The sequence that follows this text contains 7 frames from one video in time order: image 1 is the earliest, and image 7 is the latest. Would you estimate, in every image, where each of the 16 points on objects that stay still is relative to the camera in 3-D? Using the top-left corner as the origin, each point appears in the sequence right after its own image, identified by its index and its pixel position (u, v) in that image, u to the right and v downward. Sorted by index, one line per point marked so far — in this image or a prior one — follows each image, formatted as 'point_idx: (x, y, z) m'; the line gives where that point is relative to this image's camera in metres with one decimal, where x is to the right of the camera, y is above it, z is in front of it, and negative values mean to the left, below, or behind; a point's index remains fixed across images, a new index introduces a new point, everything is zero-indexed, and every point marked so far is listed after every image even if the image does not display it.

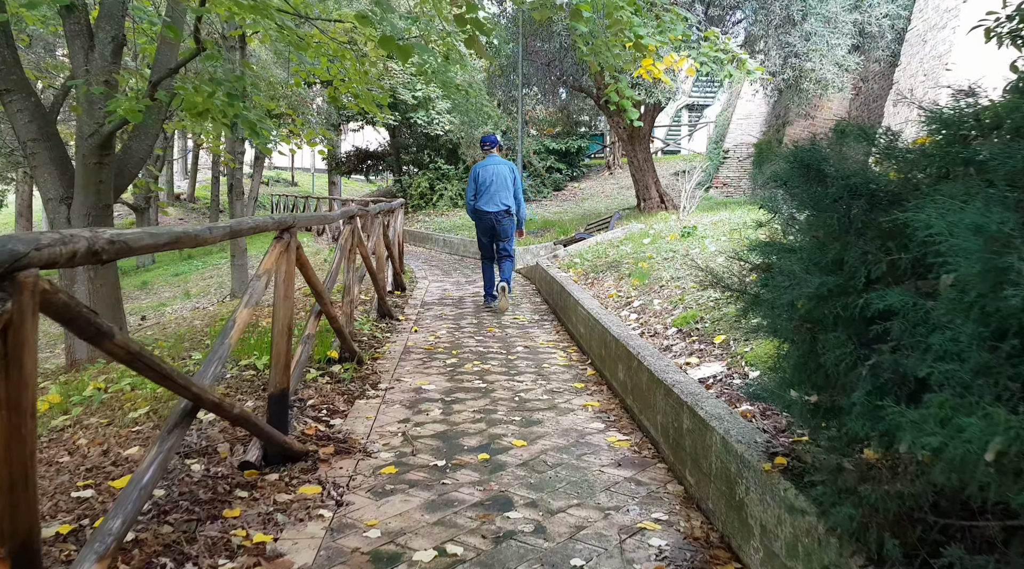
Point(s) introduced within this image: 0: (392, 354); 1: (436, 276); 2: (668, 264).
0: (-0.9, -0.5, +5.8) m
1: (-1.1, +0.1, +11.2) m
2: (+1.3, +0.2, +6.6) m
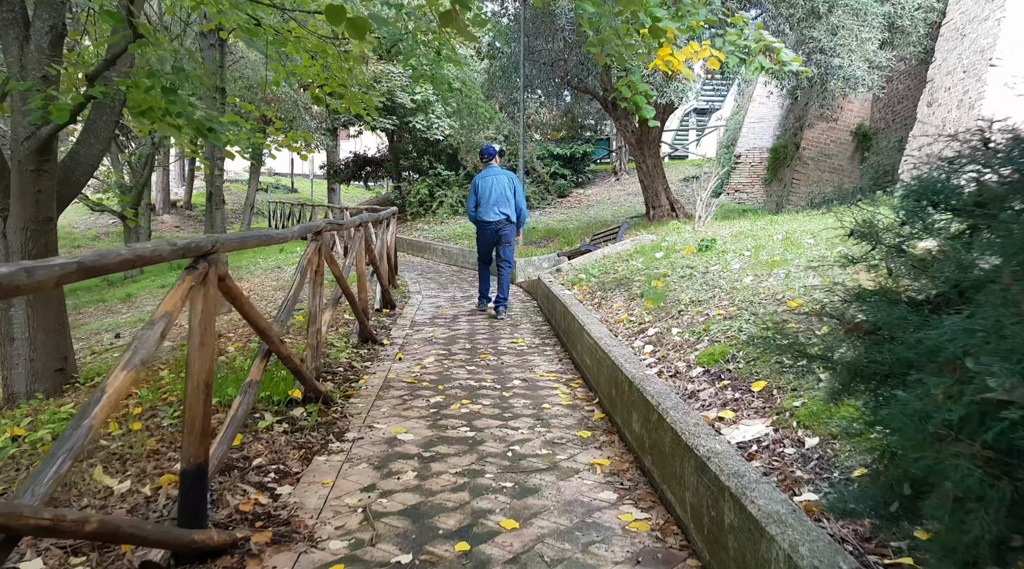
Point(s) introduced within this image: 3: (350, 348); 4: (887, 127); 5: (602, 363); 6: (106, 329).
0: (-0.9, -0.7, +5.0) m
1: (-1.1, -0.1, +10.4) m
2: (+1.3, 0.0, +5.8) m
3: (-1.3, -0.5, +6.2) m
4: (+6.0, +2.5, +12.5) m
5: (+0.5, -0.5, +4.7) m
6: (-6.1, -0.7, +11.6) m
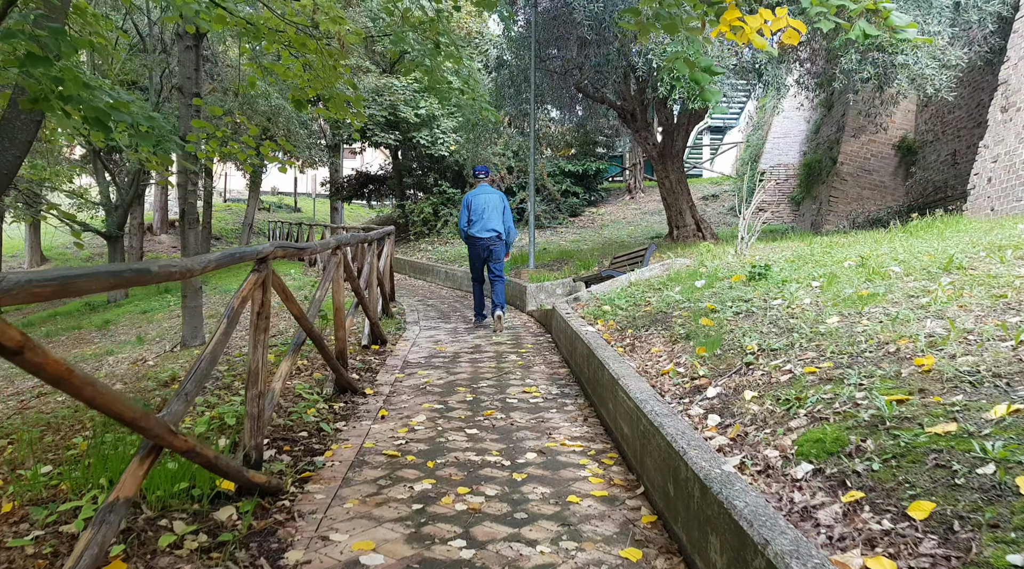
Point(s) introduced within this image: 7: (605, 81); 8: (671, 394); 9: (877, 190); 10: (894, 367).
0: (-0.9, -0.9, +3.8) m
1: (-1.0, -0.4, +9.2) m
2: (+1.4, -0.2, +4.6) m
3: (-1.2, -0.8, +5.0) m
4: (+6.2, +2.1, +11.3) m
5: (+0.6, -0.7, +3.4) m
6: (-6.0, -1.0, +10.4) m
7: (+1.4, +3.0, +11.1) m
8: (+0.8, -0.6, +3.9) m
9: (+5.8, +1.5, +12.4) m
10: (+1.5, -0.3, +3.1) m
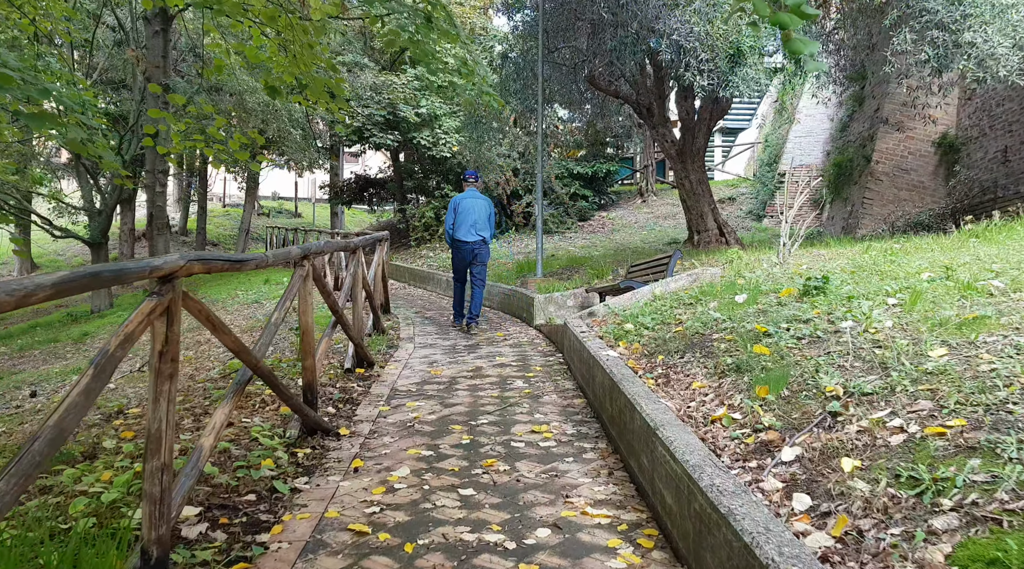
0: (-0.8, -1.0, +2.8) m
1: (-0.9, -0.6, +8.2) m
2: (+1.4, -0.3, +3.6) m
3: (-1.2, -0.9, +4.0) m
4: (+6.3, +2.0, +10.3) m
5: (+0.6, -0.8, +2.4) m
6: (-5.9, -1.2, +9.5) m
7: (+1.5, +2.9, +10.2) m
8: (+0.8, -0.6, +2.9) m
9: (+5.9, +1.4, +11.4) m
10: (+1.5, -0.4, +2.1) m
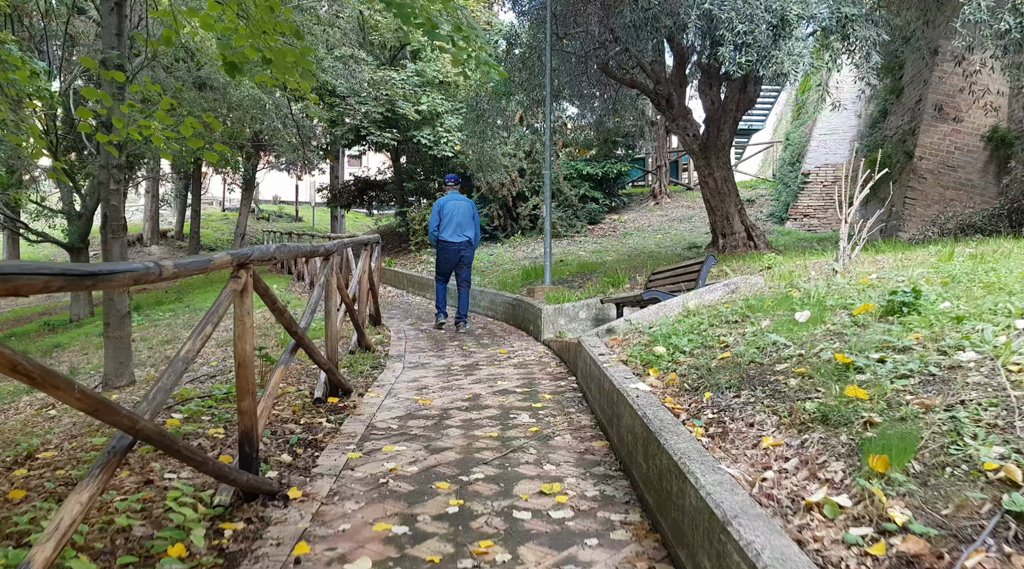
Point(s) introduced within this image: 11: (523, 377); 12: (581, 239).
0: (-0.8, -1.1, +1.8) m
1: (-0.9, -0.6, +7.2) m
2: (+1.4, -0.4, +2.5) m
3: (-1.2, -0.9, +3.0) m
4: (+6.3, +1.9, +9.2) m
5: (+0.6, -0.8, +1.4) m
6: (-5.8, -1.3, +8.5) m
7: (+1.5, +2.8, +9.1) m
8: (+0.8, -0.7, +1.9) m
9: (+6.0, +1.3, +10.3) m
10: (+1.5, -0.5, +1.0) m
11: (+0.1, -0.7, +6.0) m
12: (+1.4, +0.9, +16.2) m
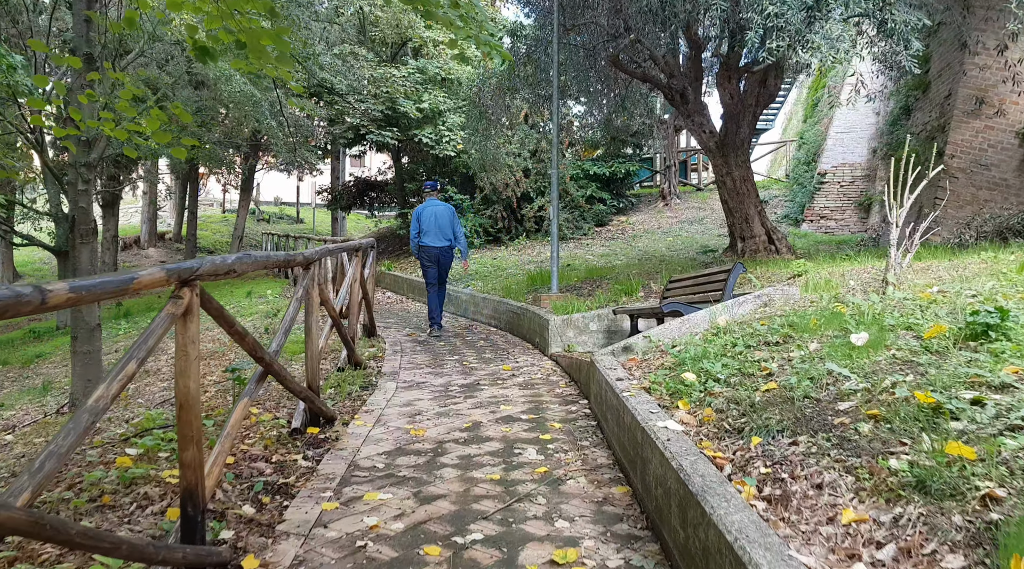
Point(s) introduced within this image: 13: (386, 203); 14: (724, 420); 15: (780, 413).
0: (-0.8, -1.1, +1.1) m
1: (-0.8, -0.7, +6.6) m
2: (+1.4, -0.5, +1.9) m
3: (-1.2, -1.0, +2.3) m
4: (+6.4, +1.8, +8.5) m
5: (+0.6, -0.9, +0.8) m
6: (-5.8, -1.4, +7.9) m
7: (+1.6, +2.7, +8.5) m
8: (+0.8, -0.8, +1.2) m
9: (+6.1, +1.2, +9.6) m
10: (+1.5, -0.5, +0.4) m
11: (+0.1, -0.8, +5.4) m
12: (+1.5, +0.8, +15.5) m
13: (-3.2, +2.1, +19.5) m
14: (+0.9, -0.6, +3.2) m
15: (+1.1, -0.5, +3.0) m
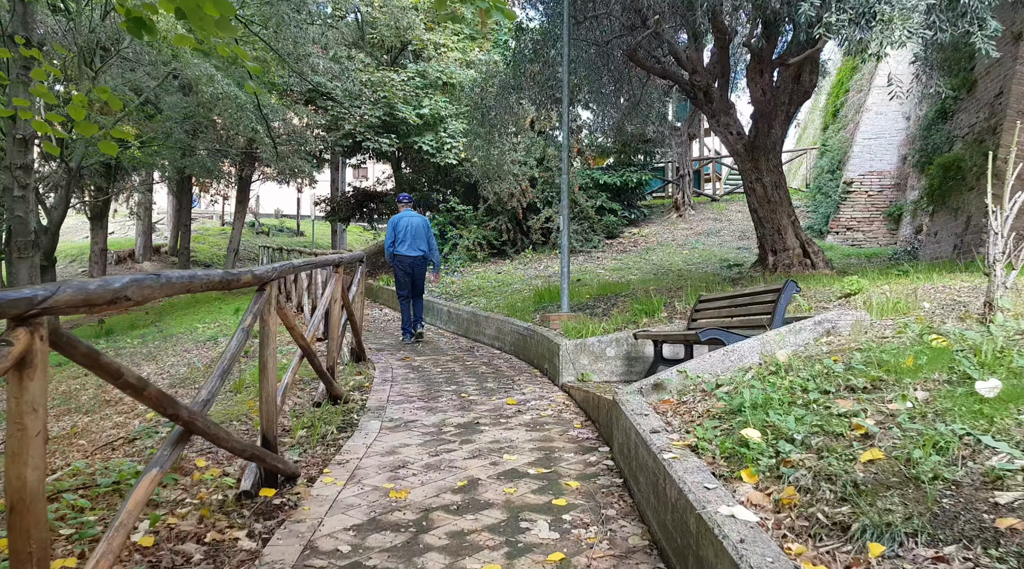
0: (-0.8, -1.2, +0.2) m
1: (-0.8, -0.9, +5.6) m
2: (+1.4, -0.5, +1.0) m
3: (-1.2, -1.1, +1.4) m
4: (+6.4, +1.6, +7.6) m
5: (+0.6, -1.0, -0.2) m
6: (-5.7, -1.5, +7.0) m
7: (+1.6, +2.5, +7.6) m
8: (+0.8, -0.8, +0.3) m
9: (+6.1, +1.0, +8.7) m
10: (+1.5, -0.6, -0.6) m
11: (+0.2, -0.9, +4.5) m
12: (+1.6, +0.6, +14.6) m
13: (-3.1, +1.7, +18.6) m
14: (+0.9, -0.7, +2.3) m
15: (+1.1, -0.6, +2.1) m
